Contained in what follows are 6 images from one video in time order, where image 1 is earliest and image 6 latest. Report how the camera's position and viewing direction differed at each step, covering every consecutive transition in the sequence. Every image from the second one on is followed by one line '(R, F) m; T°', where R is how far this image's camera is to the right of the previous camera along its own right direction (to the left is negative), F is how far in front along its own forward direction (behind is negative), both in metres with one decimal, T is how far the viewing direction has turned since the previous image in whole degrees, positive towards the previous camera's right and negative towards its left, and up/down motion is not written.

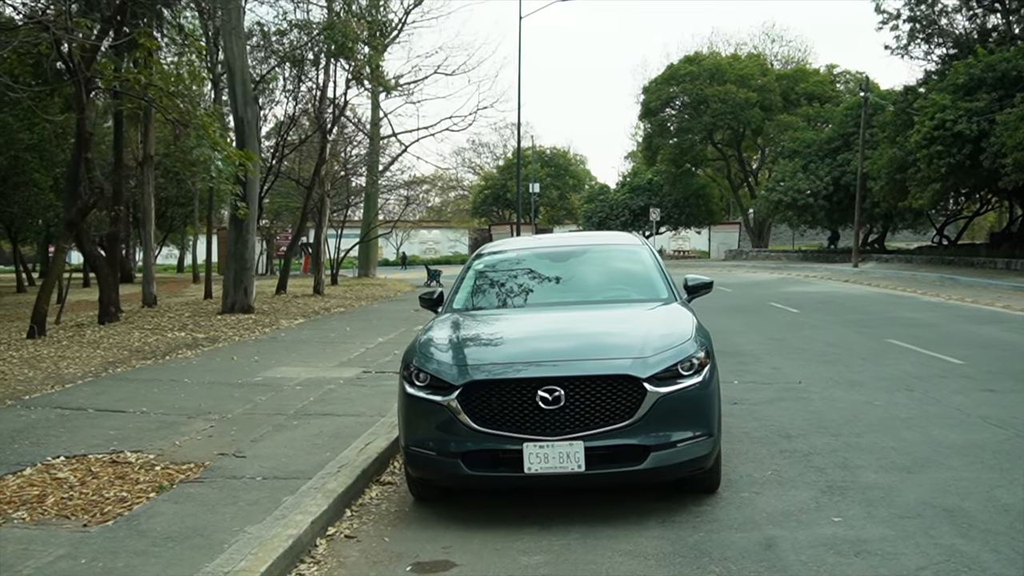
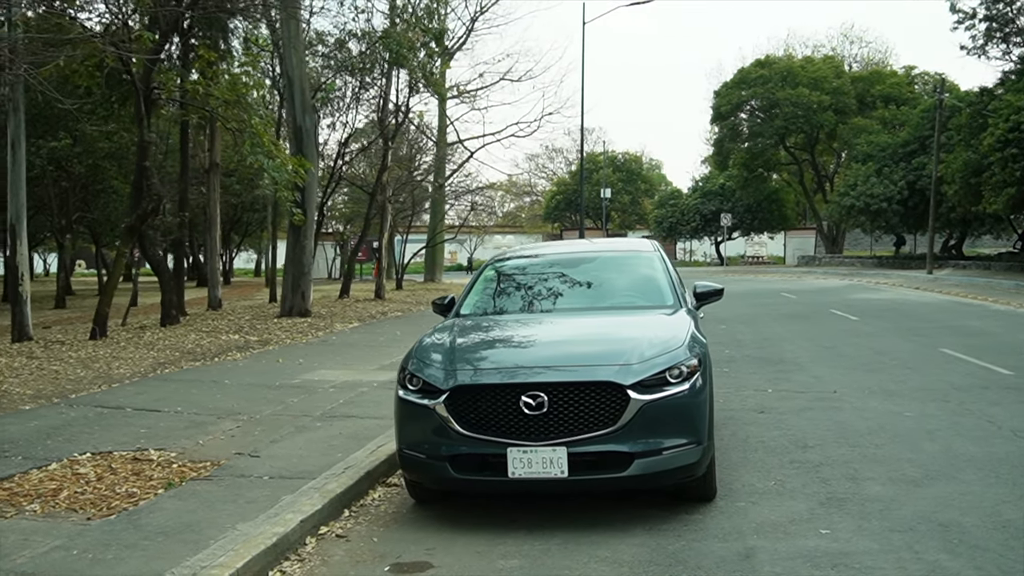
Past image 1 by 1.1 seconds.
(+0.5, 0.0) m; -5°
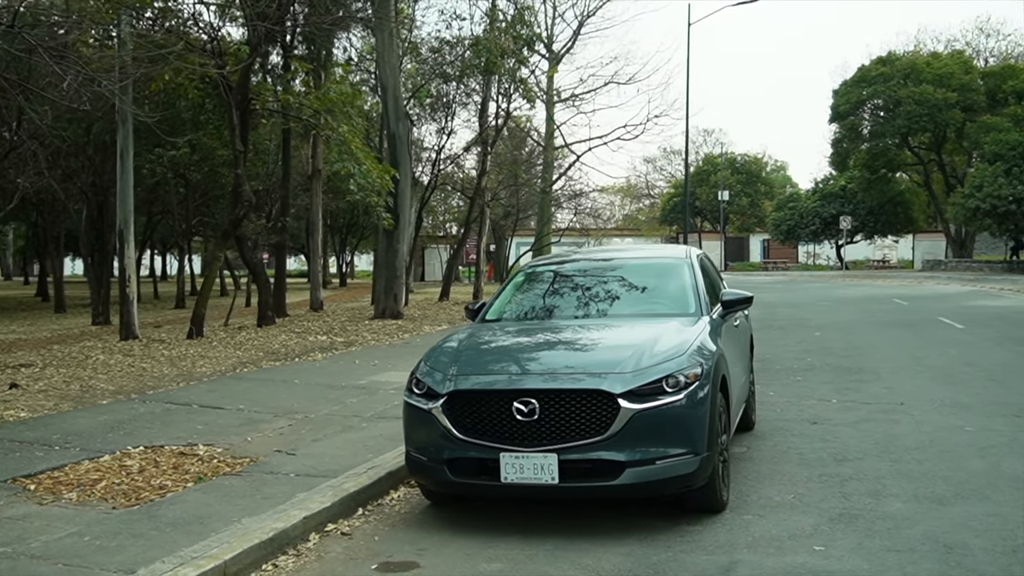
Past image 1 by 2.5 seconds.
(+0.7, 0.0) m; -7°
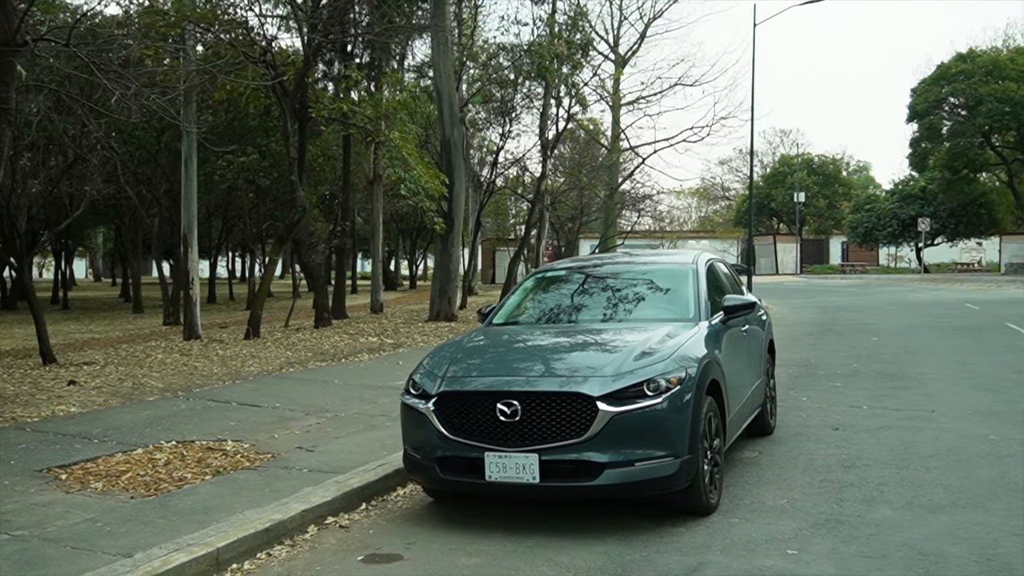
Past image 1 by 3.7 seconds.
(+0.5, -0.2) m; -5°
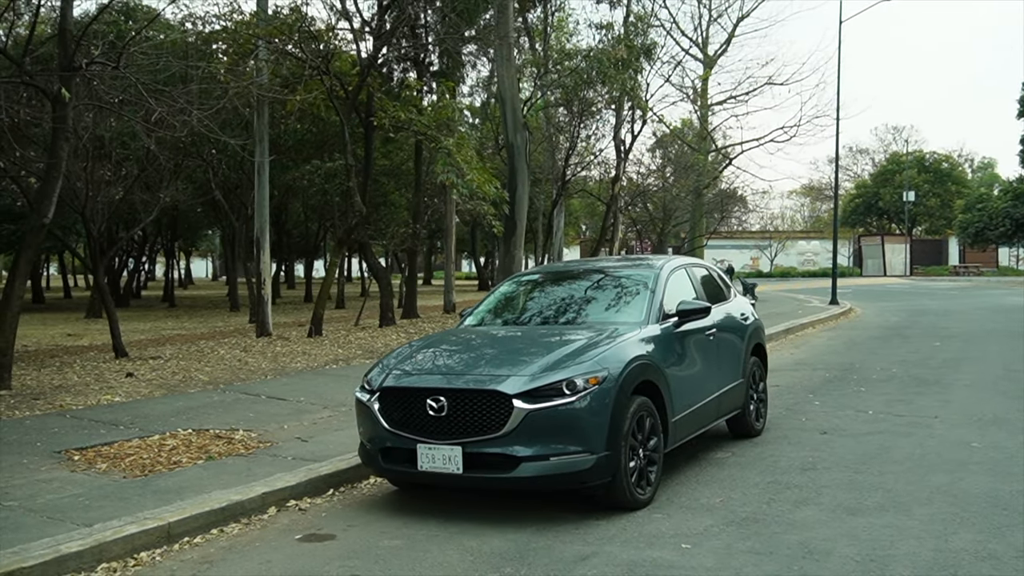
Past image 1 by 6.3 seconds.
(+1.1, -0.3) m; -7°
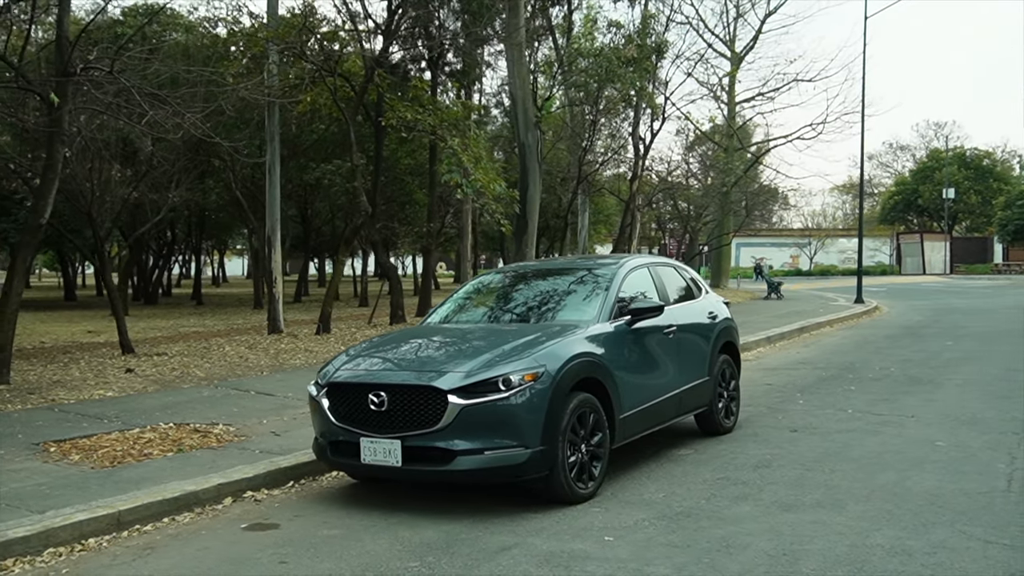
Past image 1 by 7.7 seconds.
(+0.6, -0.1) m; -2°
